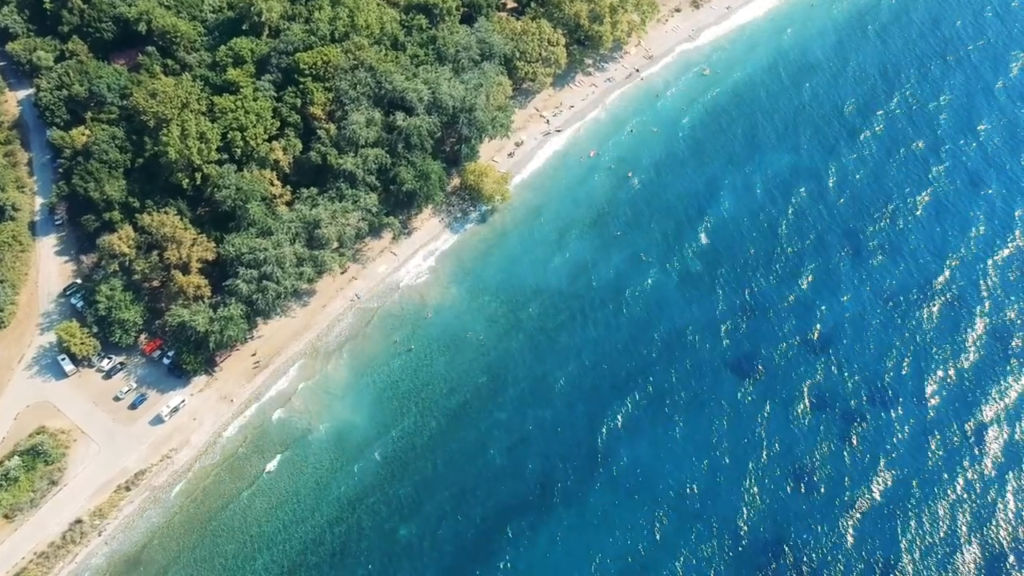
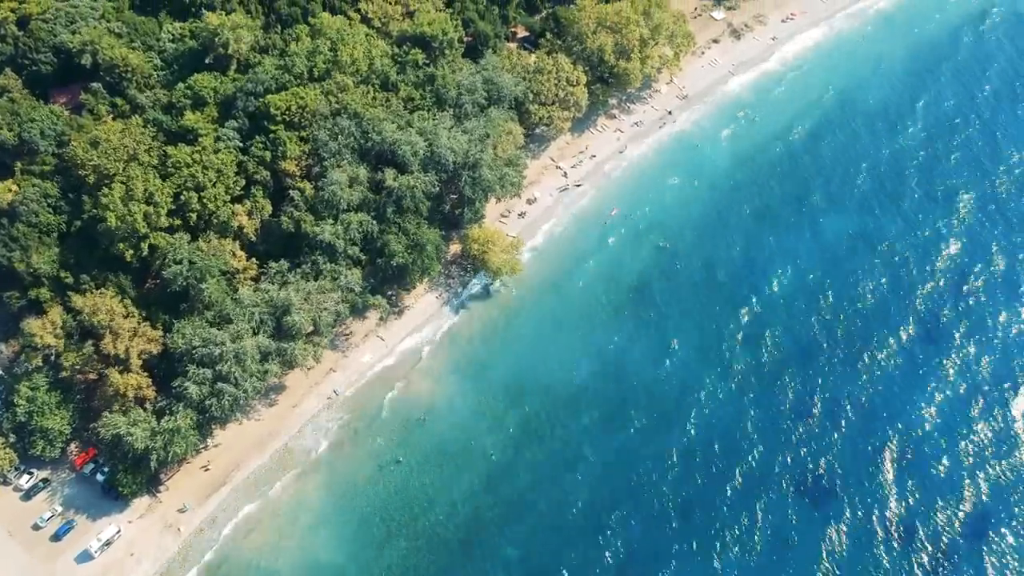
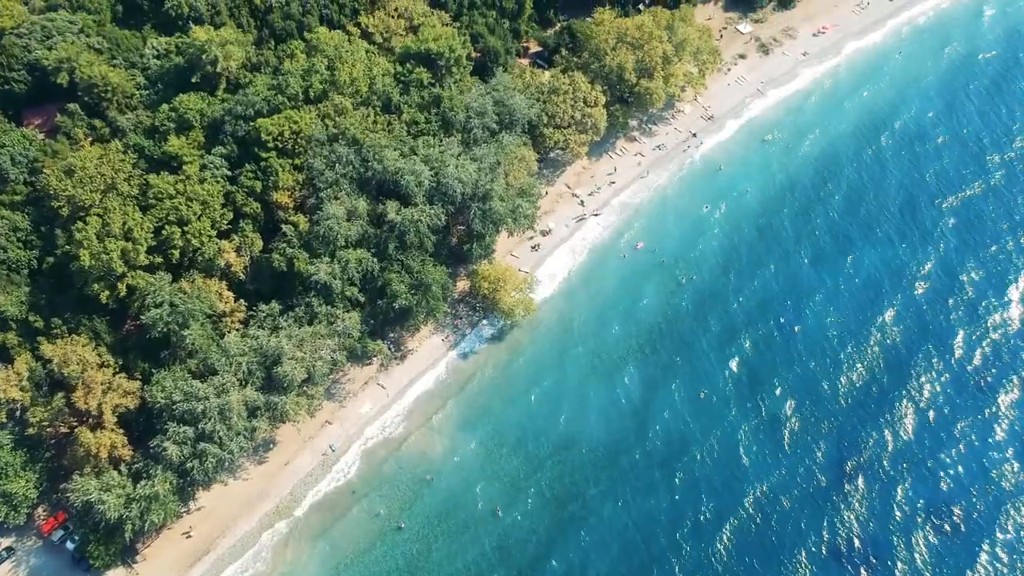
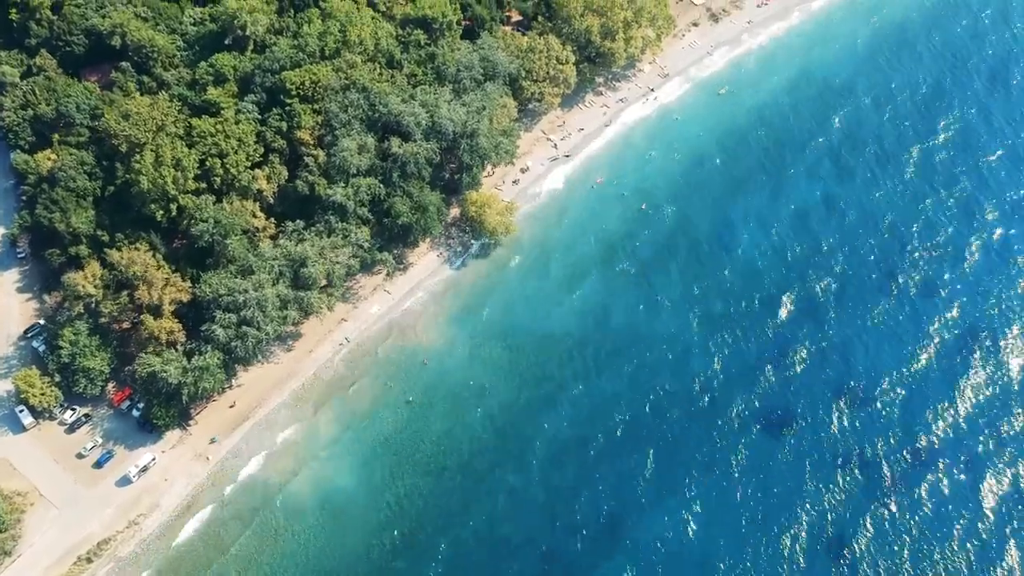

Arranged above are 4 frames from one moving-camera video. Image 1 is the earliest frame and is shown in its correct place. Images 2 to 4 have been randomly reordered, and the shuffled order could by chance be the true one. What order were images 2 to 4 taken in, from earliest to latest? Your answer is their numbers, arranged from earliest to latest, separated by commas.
4, 2, 3
